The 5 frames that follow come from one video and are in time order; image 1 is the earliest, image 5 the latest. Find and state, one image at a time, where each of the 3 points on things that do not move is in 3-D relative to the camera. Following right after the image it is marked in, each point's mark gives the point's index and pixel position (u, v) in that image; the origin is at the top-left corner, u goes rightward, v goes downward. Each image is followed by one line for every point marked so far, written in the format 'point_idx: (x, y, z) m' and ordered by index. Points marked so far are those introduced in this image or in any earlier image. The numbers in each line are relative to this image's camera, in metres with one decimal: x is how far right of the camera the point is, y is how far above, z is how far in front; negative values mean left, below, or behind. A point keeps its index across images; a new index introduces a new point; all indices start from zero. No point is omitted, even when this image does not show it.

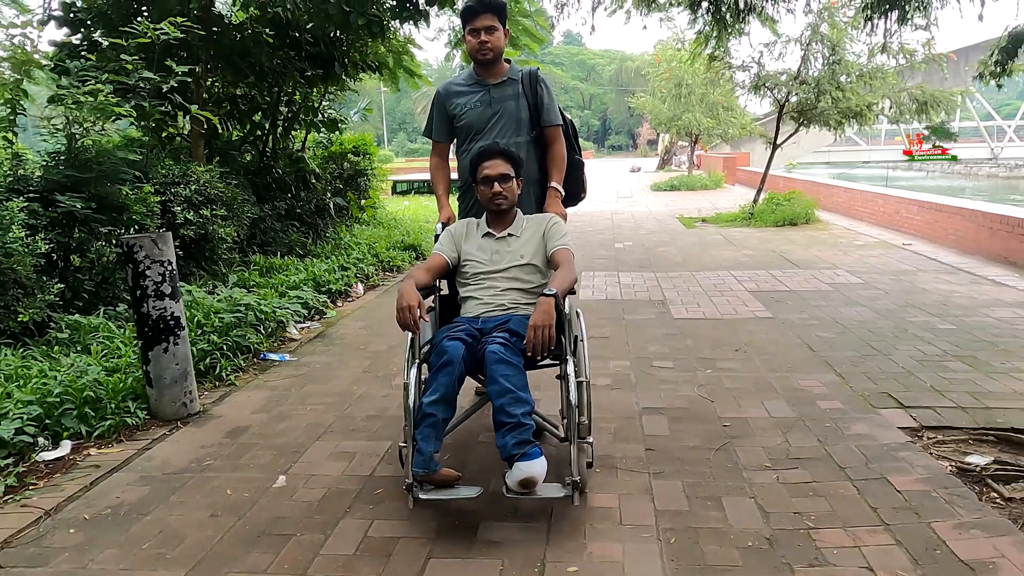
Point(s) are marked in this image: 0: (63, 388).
0: (-2.0, -0.5, +3.4) m
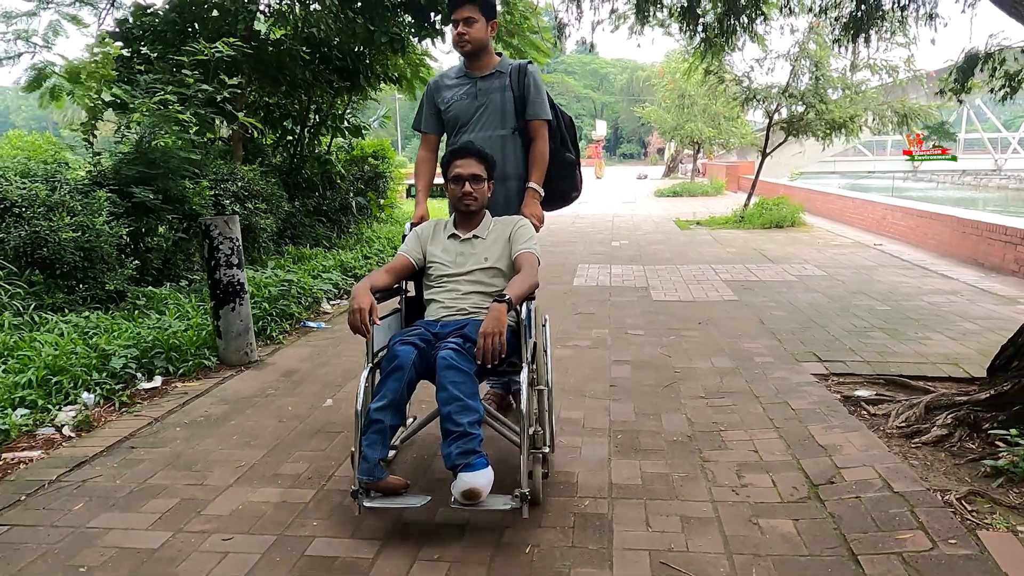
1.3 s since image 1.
0: (-2.1, -0.3, +4.3) m
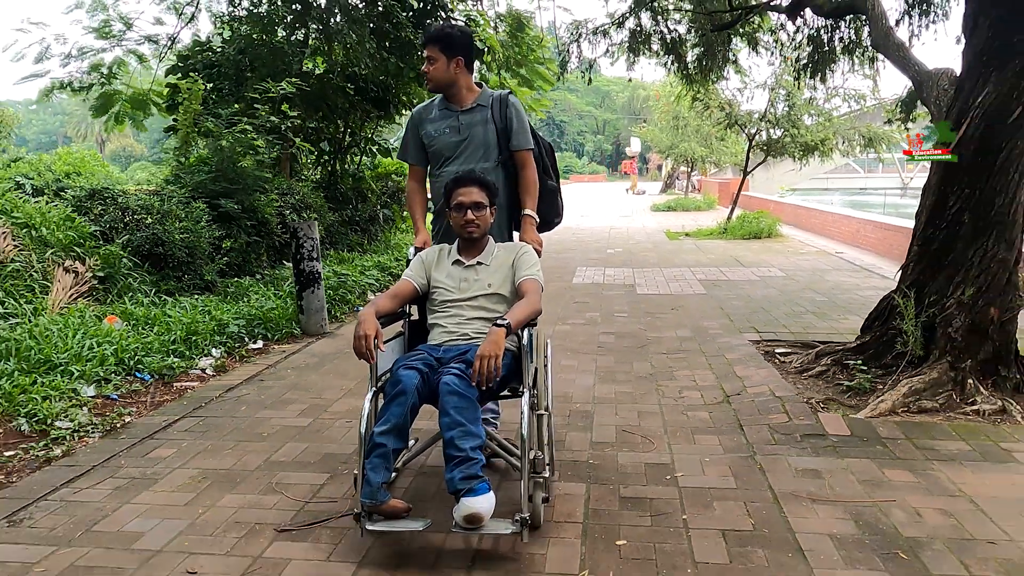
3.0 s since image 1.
0: (-2.0, -0.2, +5.7) m
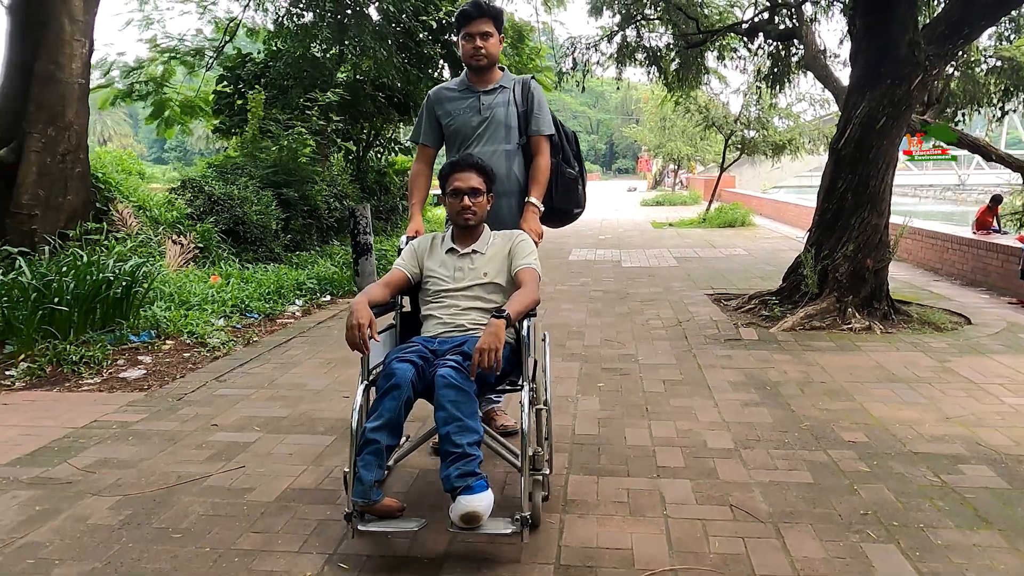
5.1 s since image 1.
0: (-1.9, +0.1, +7.3) m
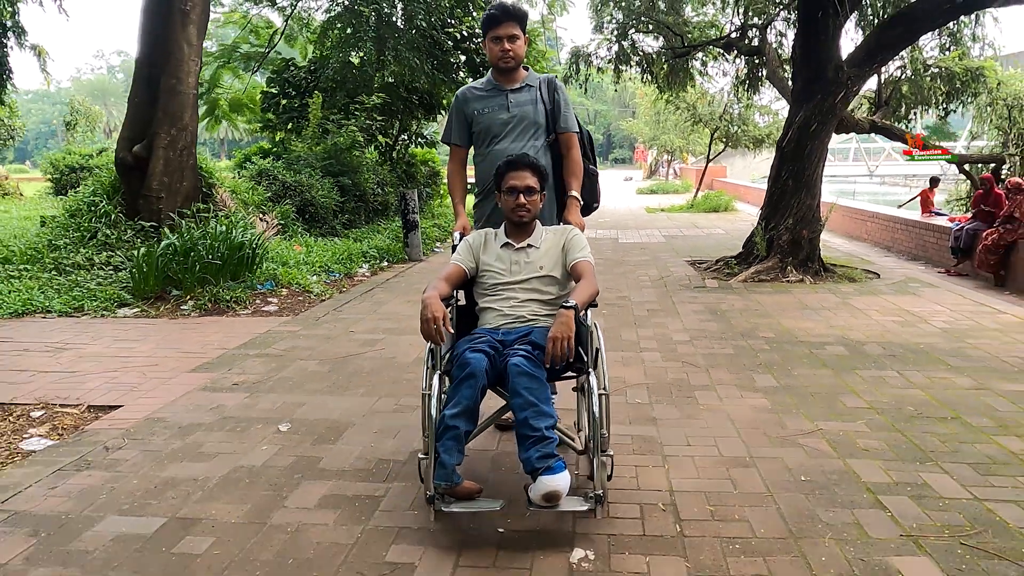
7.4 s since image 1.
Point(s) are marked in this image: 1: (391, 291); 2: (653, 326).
0: (-1.6, +0.5, +9.1) m
1: (-1.1, 0.0, +7.1) m
2: (+1.0, -0.3, +5.4) m
